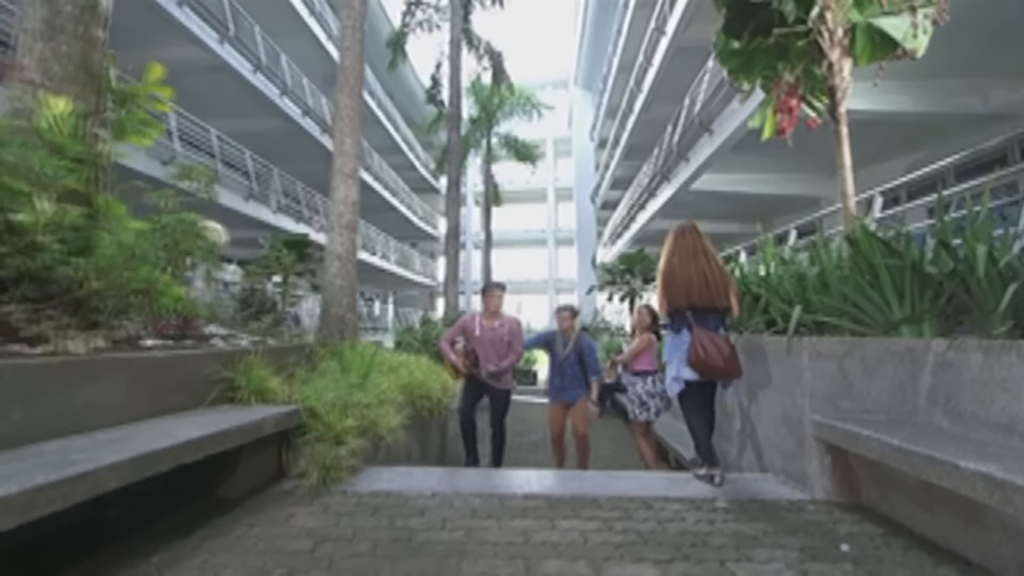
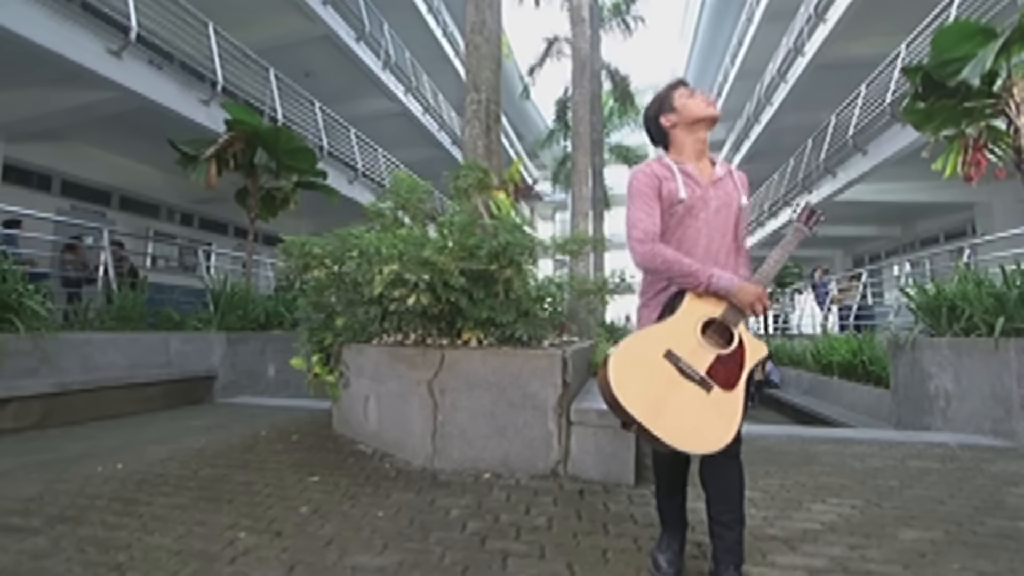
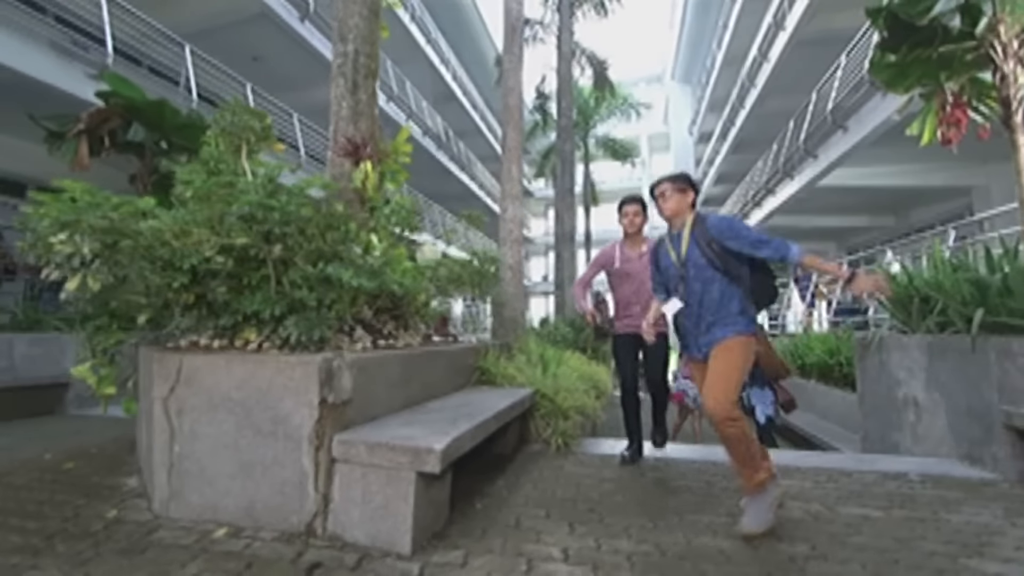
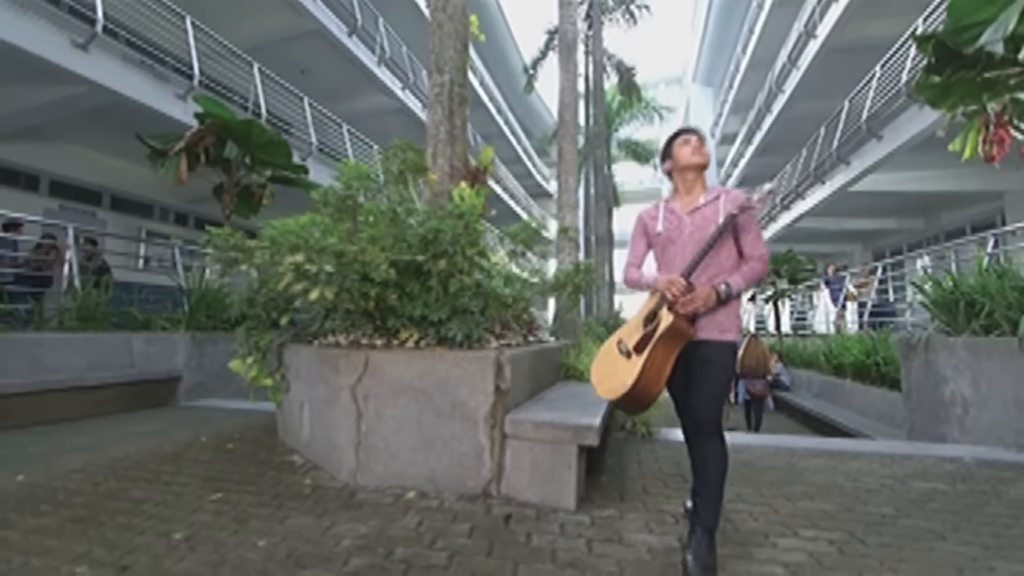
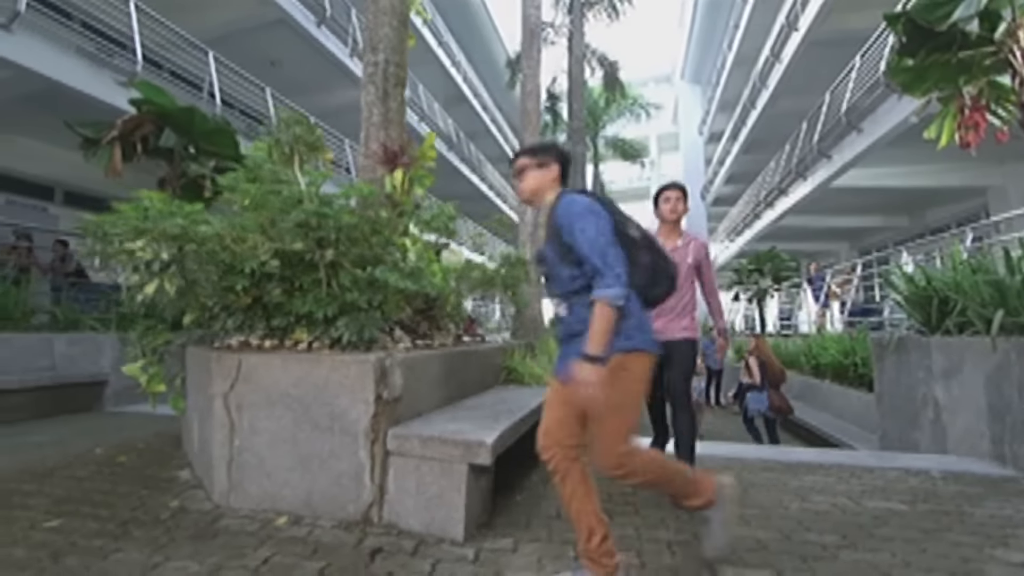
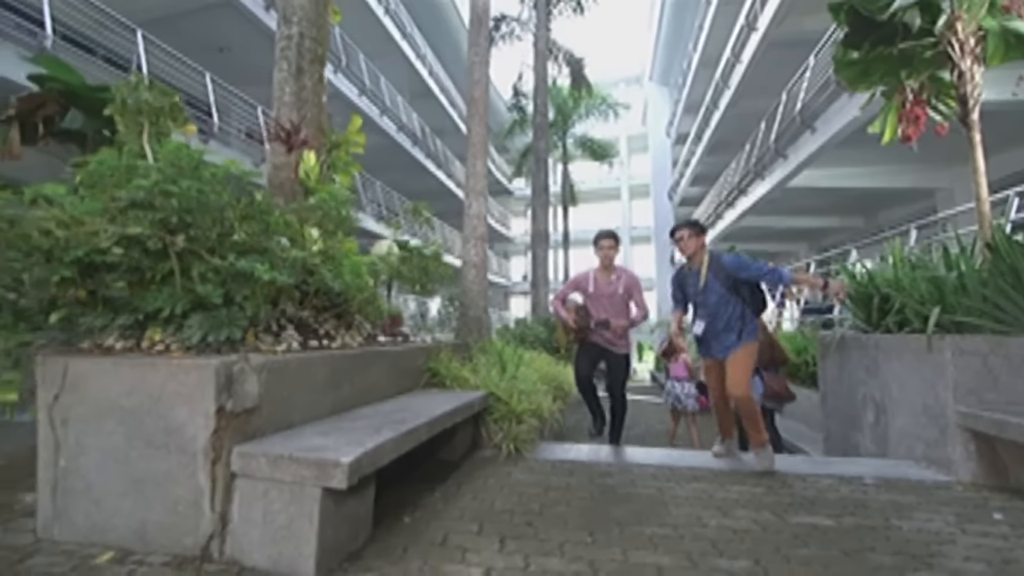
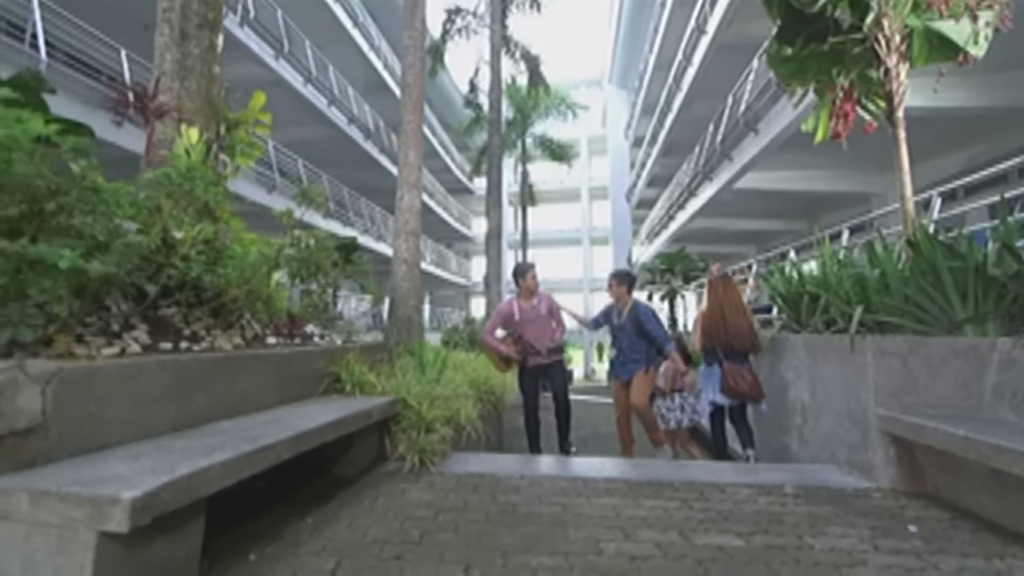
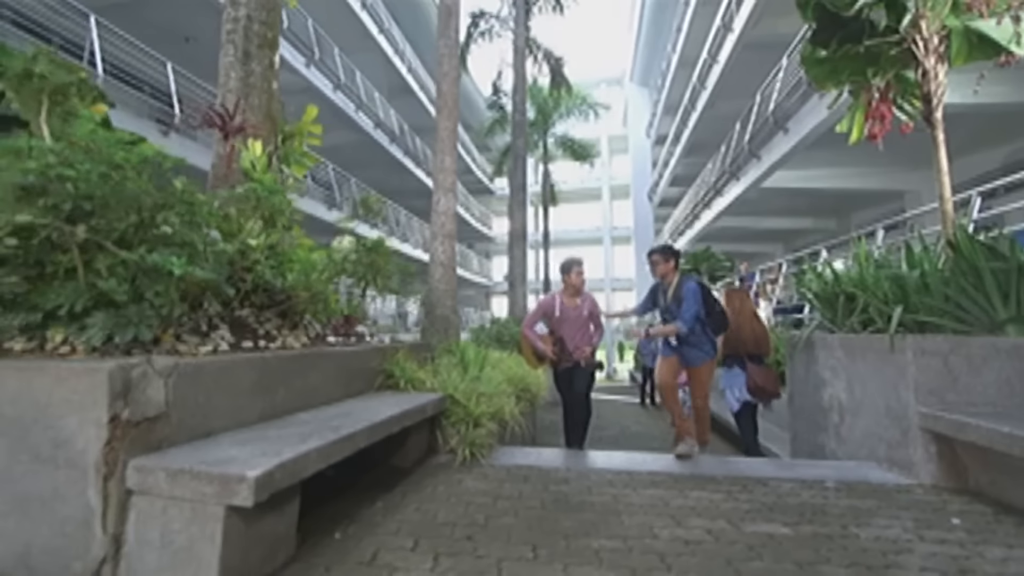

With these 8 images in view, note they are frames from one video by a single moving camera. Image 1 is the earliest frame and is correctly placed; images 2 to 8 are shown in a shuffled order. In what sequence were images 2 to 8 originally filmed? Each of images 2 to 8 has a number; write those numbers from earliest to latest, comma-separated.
7, 8, 6, 3, 5, 4, 2
